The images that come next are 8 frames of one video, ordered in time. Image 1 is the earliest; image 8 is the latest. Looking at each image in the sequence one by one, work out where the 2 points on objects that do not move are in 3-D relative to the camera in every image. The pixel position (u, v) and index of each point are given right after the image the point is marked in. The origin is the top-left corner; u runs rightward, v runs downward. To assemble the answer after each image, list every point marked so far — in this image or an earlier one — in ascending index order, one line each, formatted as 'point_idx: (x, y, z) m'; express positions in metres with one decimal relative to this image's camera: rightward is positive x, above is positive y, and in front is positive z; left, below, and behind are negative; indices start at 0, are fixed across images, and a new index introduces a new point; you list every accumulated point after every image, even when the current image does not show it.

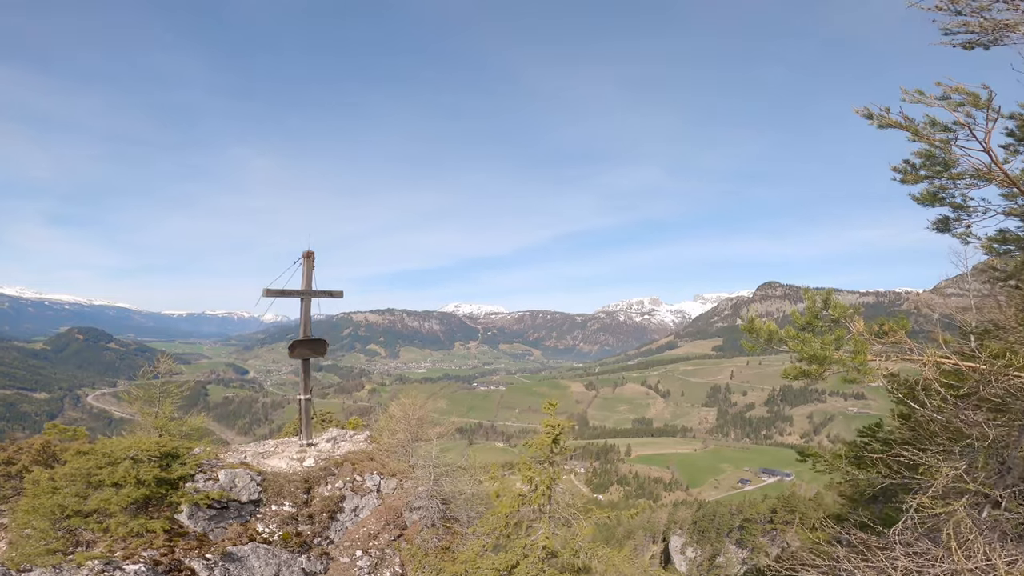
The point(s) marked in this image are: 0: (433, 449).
0: (-2.7, -6.1, +17.7) m
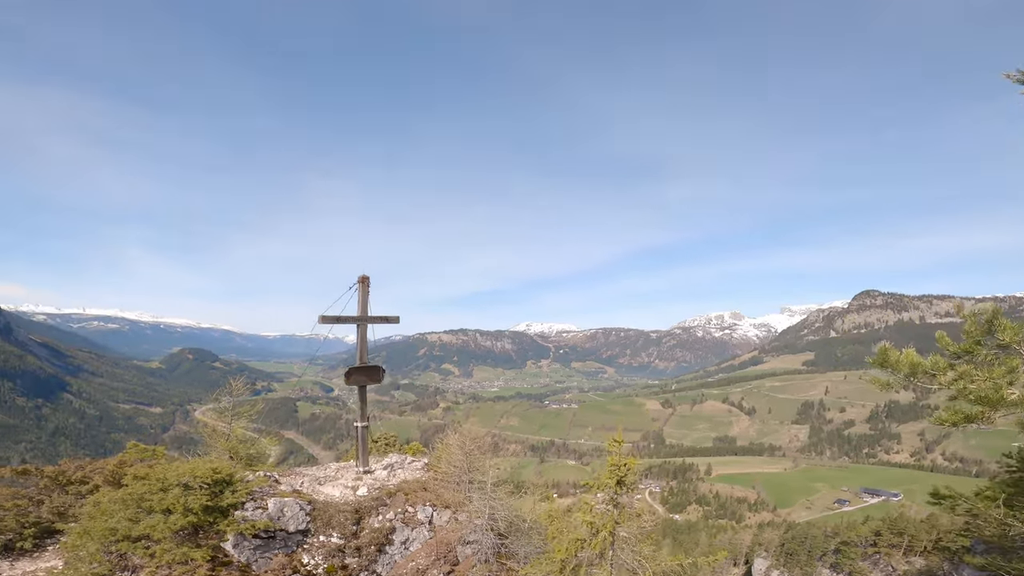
0: (-0.3, -6.8, +17.3) m
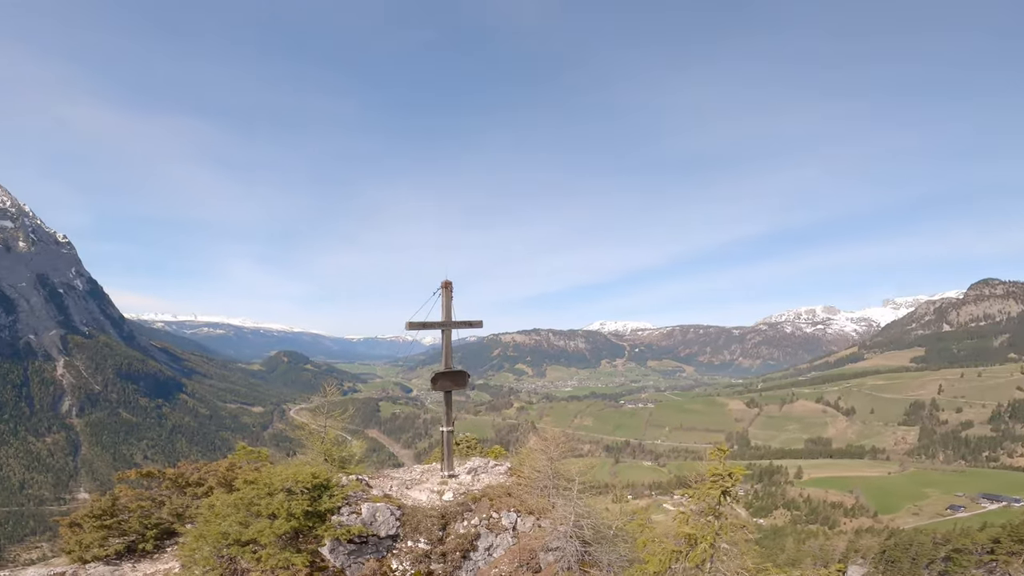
0: (+2.4, -6.7, +17.0) m
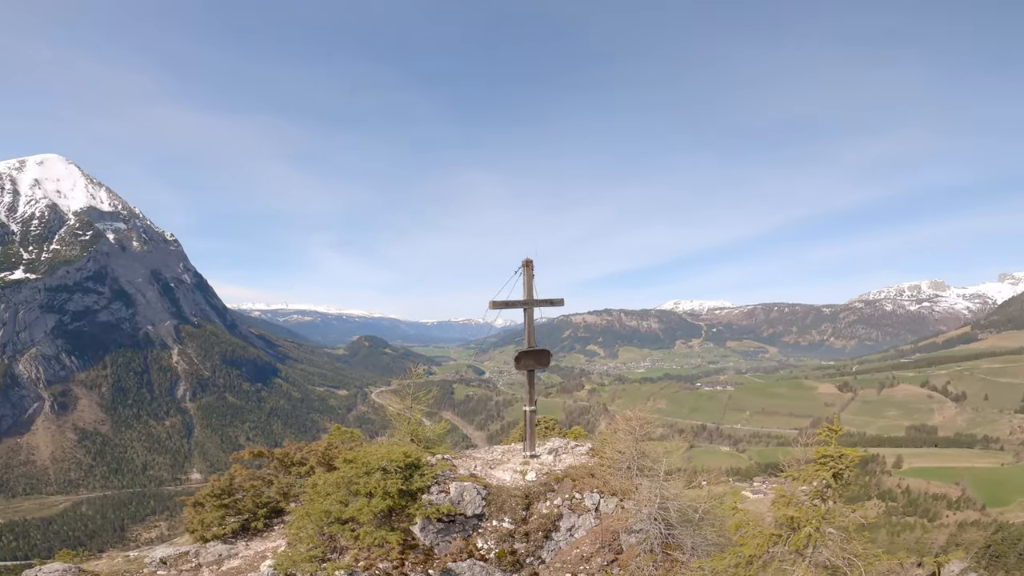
0: (+4.9, -6.1, +16.6) m
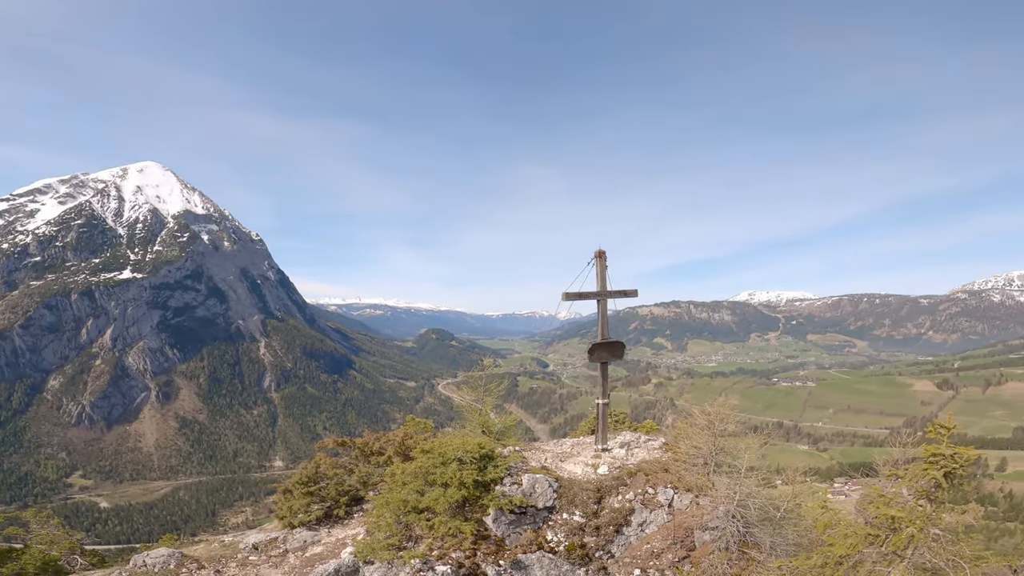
0: (+7.1, -5.8, +16.0) m
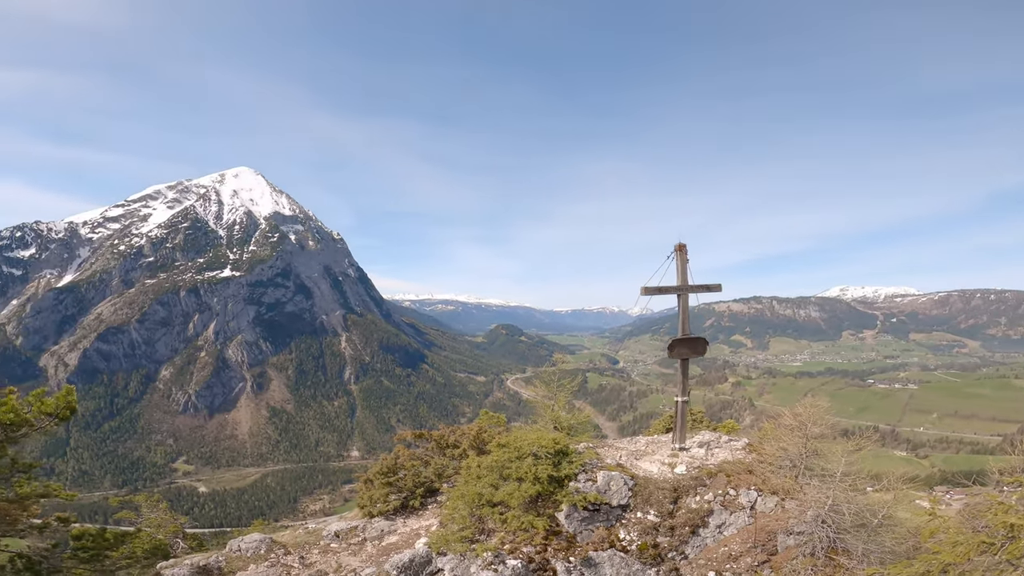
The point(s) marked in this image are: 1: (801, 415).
0: (+9.5, -5.7, +15.4) m
1: (+9.7, -4.4, +17.3) m
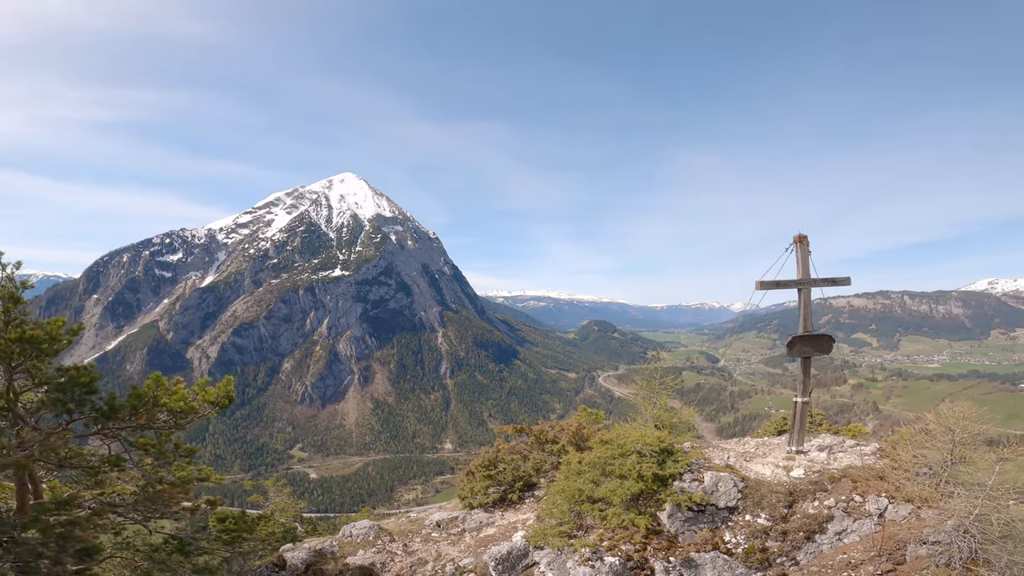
0: (+13.1, -5.7, +14.6) m
1: (+13.5, -4.4, +16.4) m
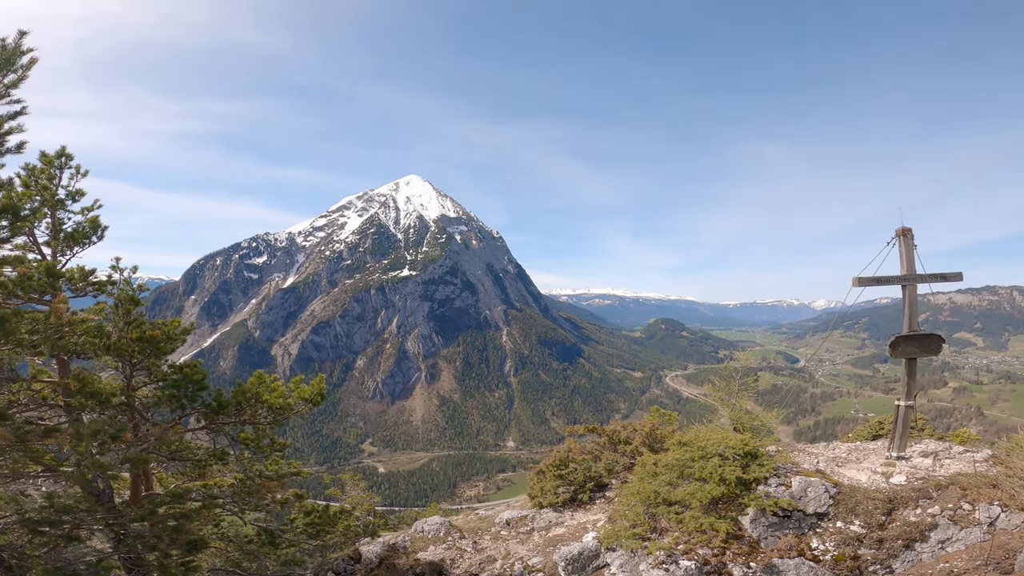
0: (+16.3, -5.9, +14.4) m
1: (+17.0, -4.6, +16.2) m
